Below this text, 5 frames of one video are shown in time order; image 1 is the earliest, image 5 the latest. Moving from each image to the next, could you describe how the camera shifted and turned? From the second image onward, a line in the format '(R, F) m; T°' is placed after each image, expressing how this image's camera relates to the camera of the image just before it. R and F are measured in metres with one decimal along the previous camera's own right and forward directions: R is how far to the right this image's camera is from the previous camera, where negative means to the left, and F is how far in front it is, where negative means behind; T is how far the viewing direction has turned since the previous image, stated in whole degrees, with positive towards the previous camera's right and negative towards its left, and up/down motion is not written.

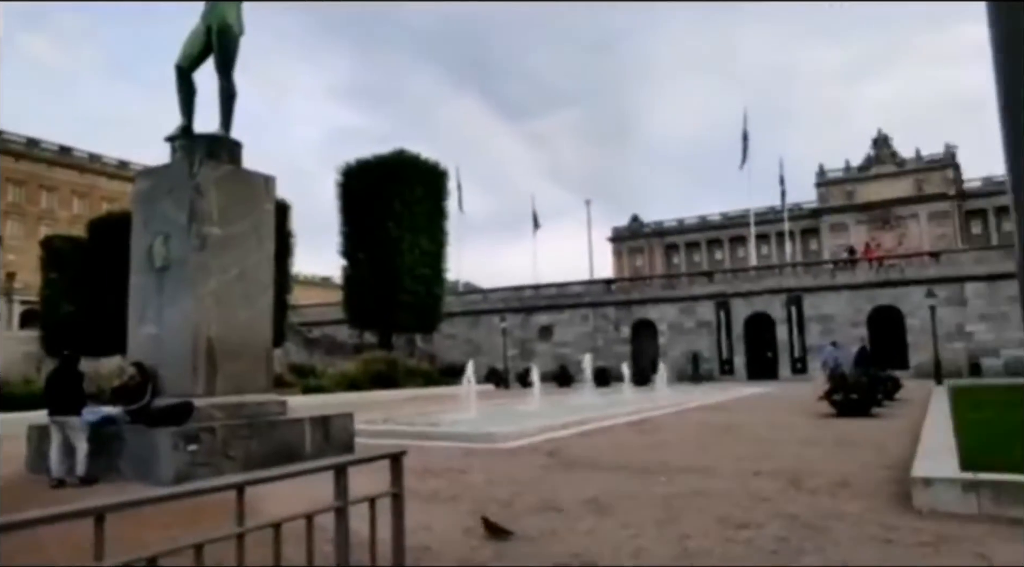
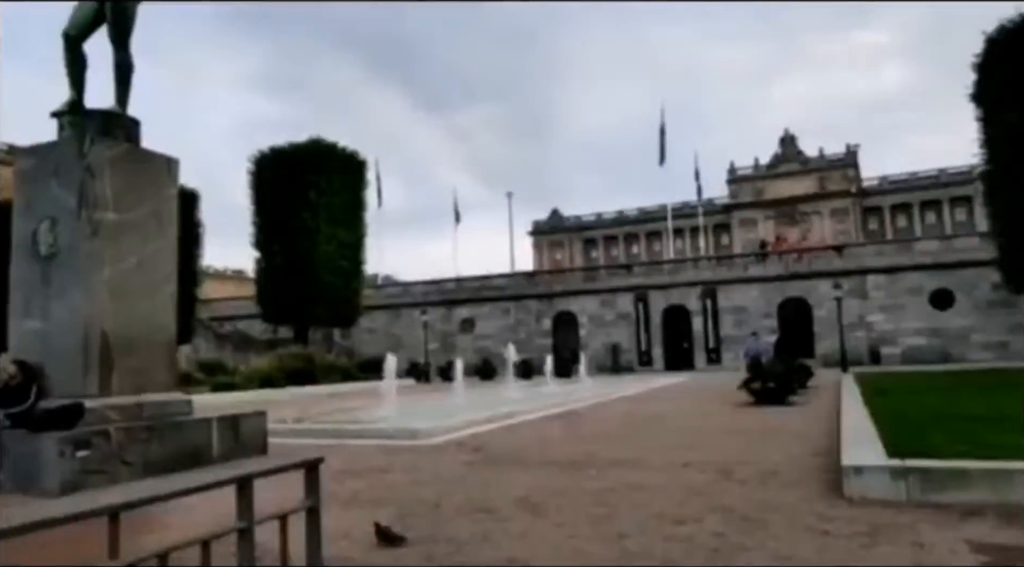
(0.0, +0.1) m; +6°
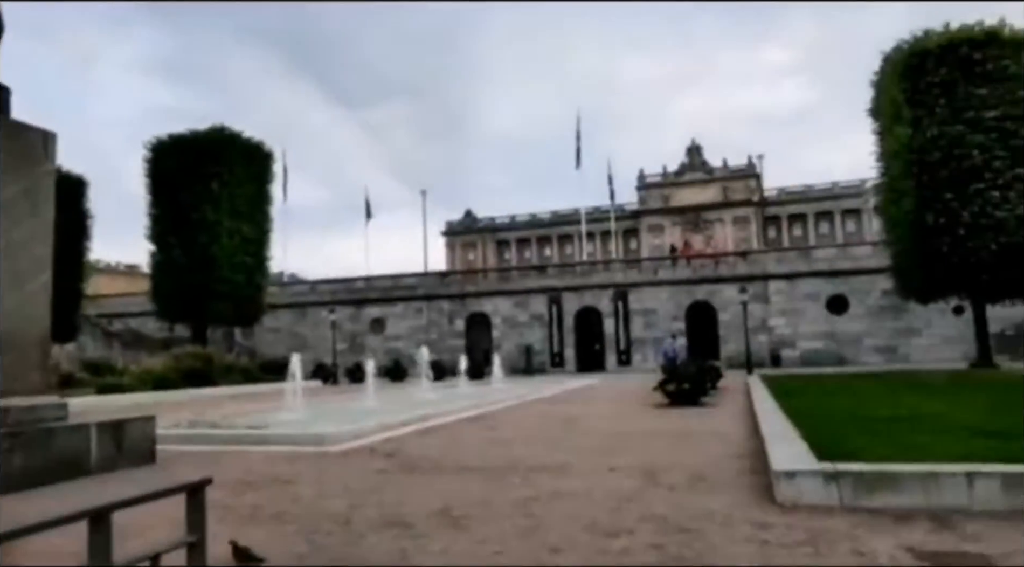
(0.0, +0.2) m; +7°
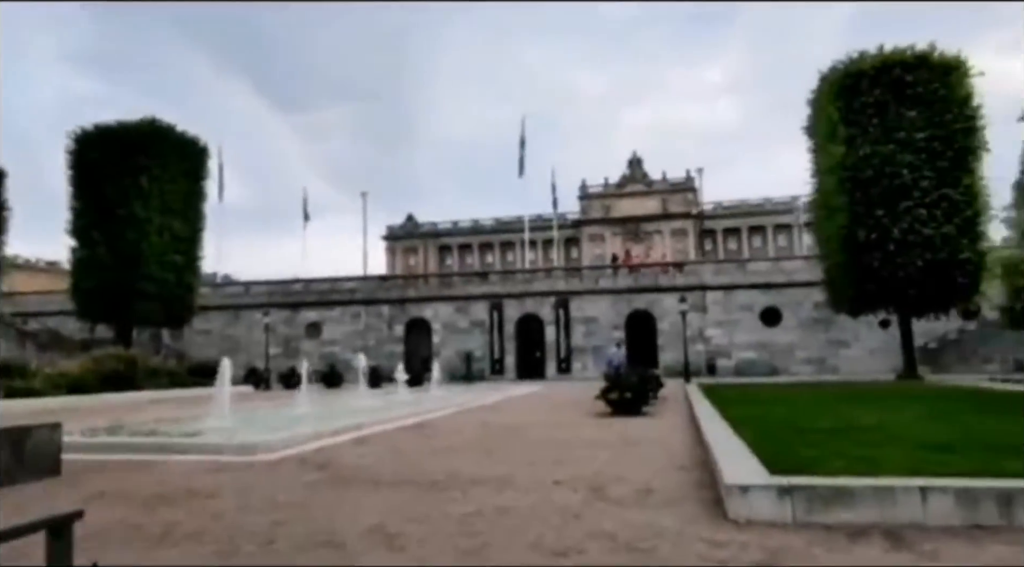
(0.0, +0.1) m; +5°
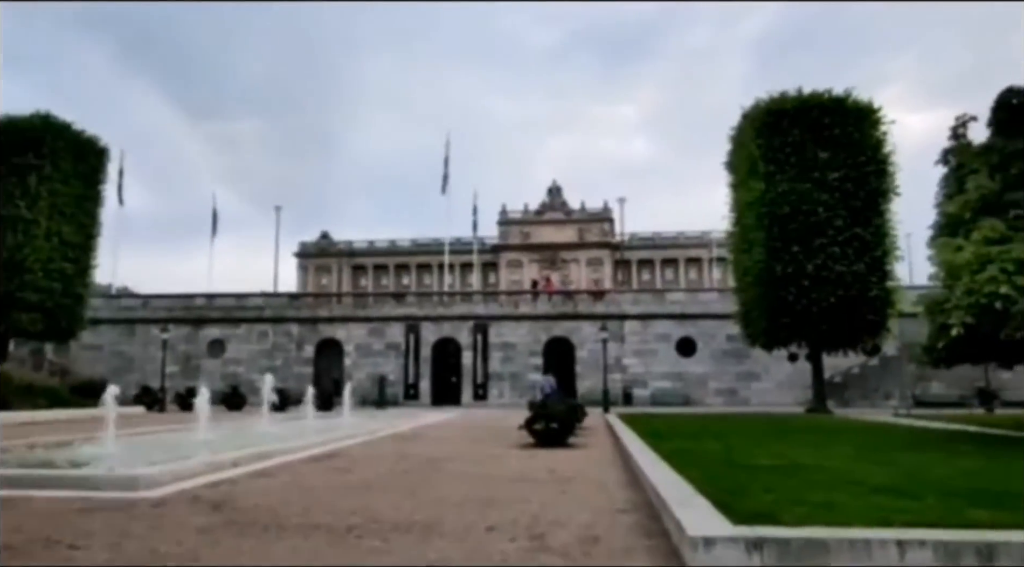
(-0.1, +0.3) m; +7°
